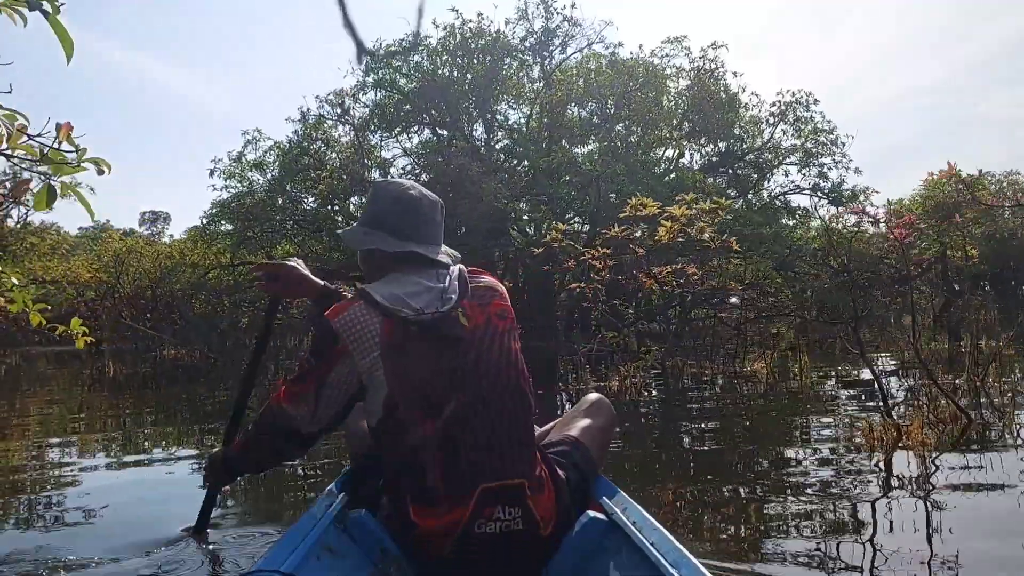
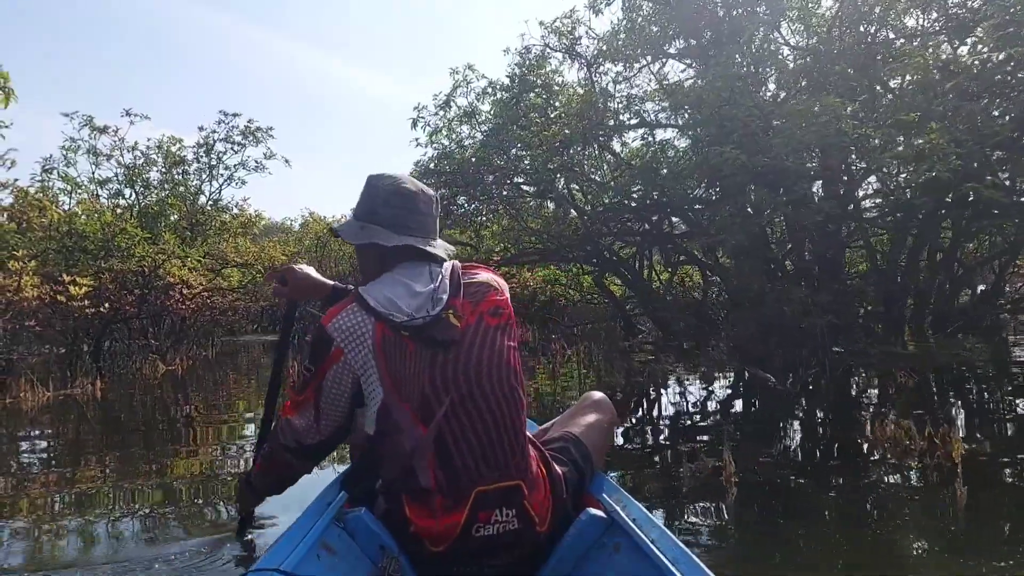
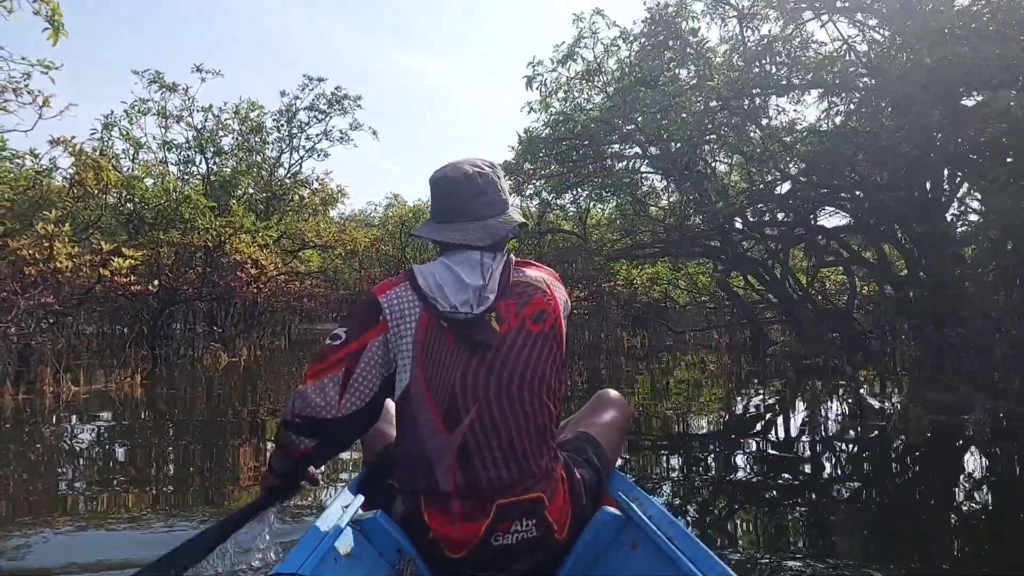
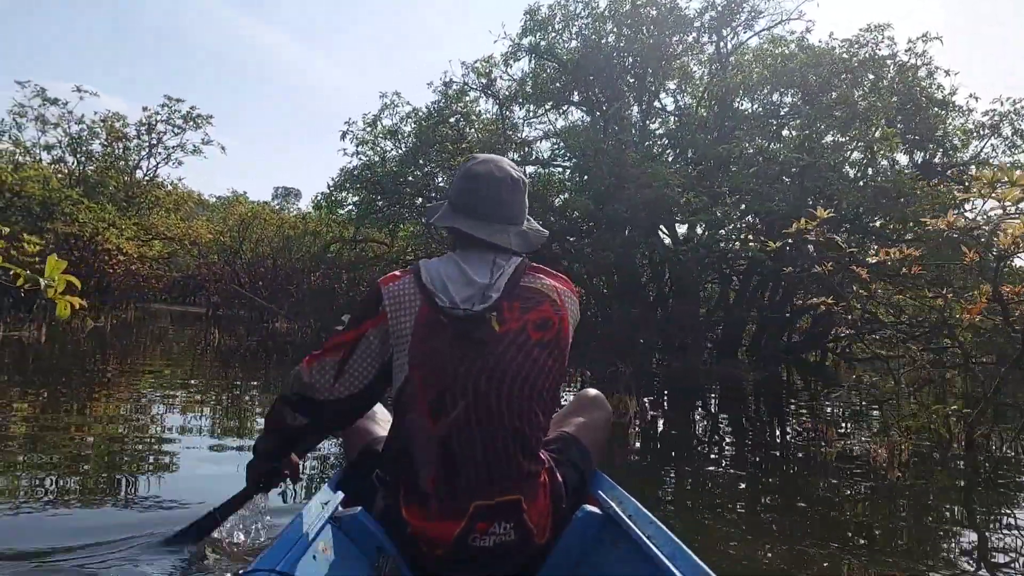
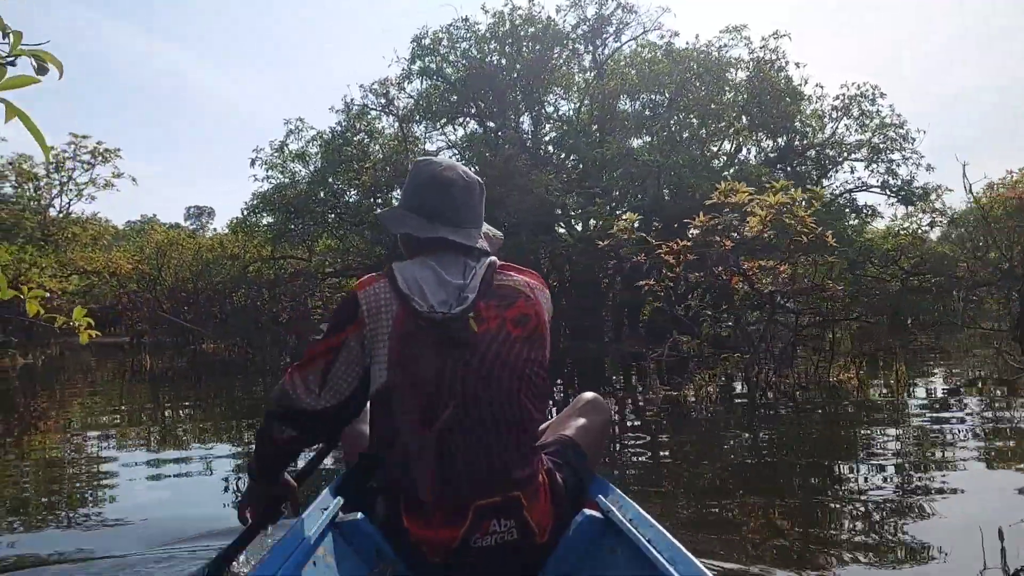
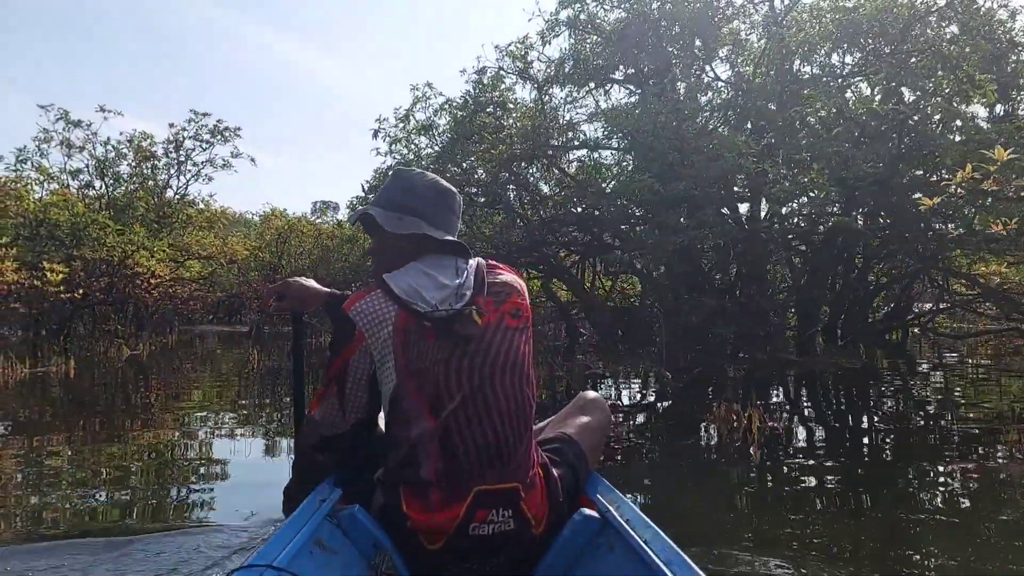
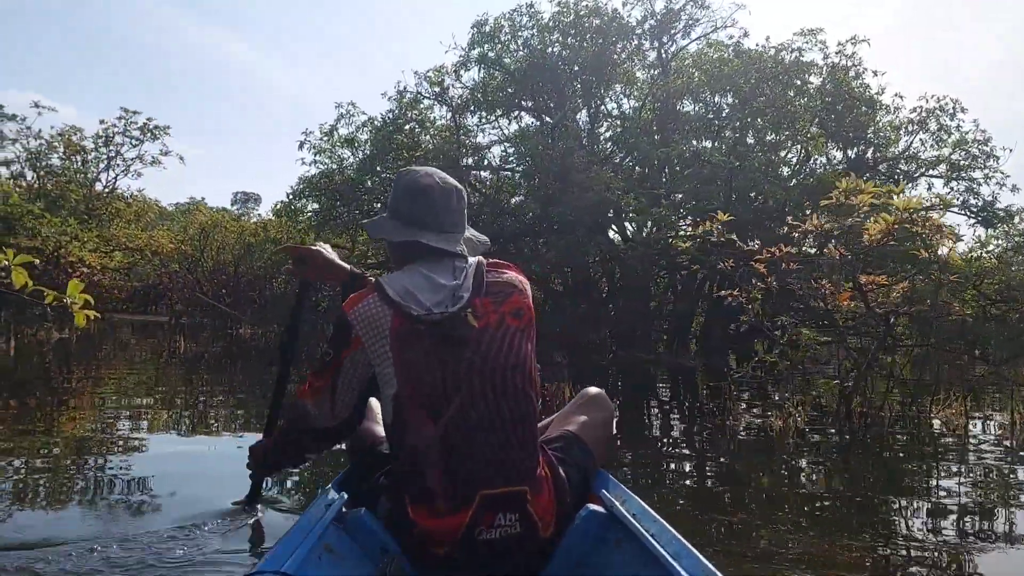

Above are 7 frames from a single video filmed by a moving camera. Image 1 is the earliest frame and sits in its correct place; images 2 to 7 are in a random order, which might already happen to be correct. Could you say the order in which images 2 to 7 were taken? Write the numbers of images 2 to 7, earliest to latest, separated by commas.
5, 7, 4, 6, 2, 3
